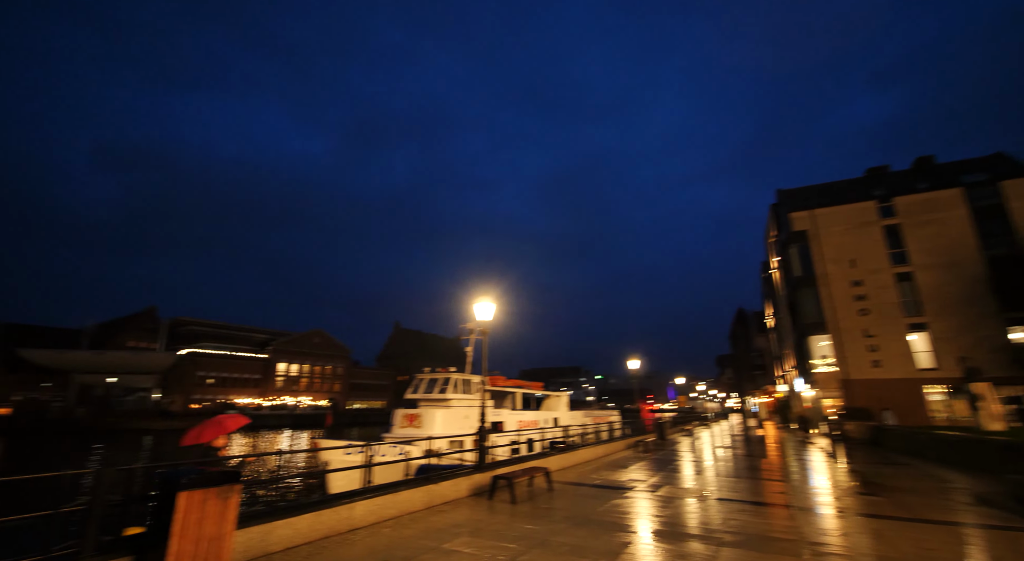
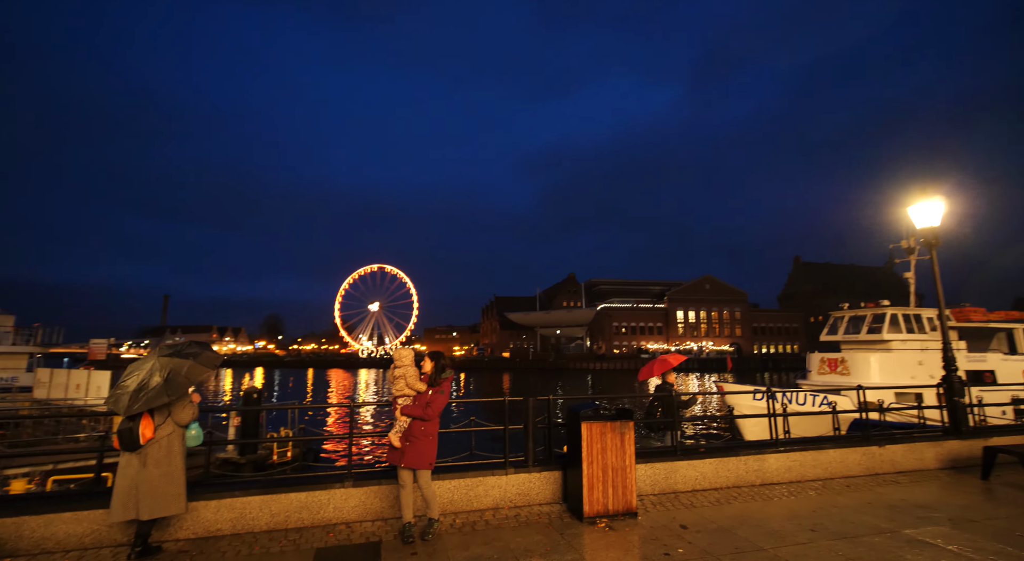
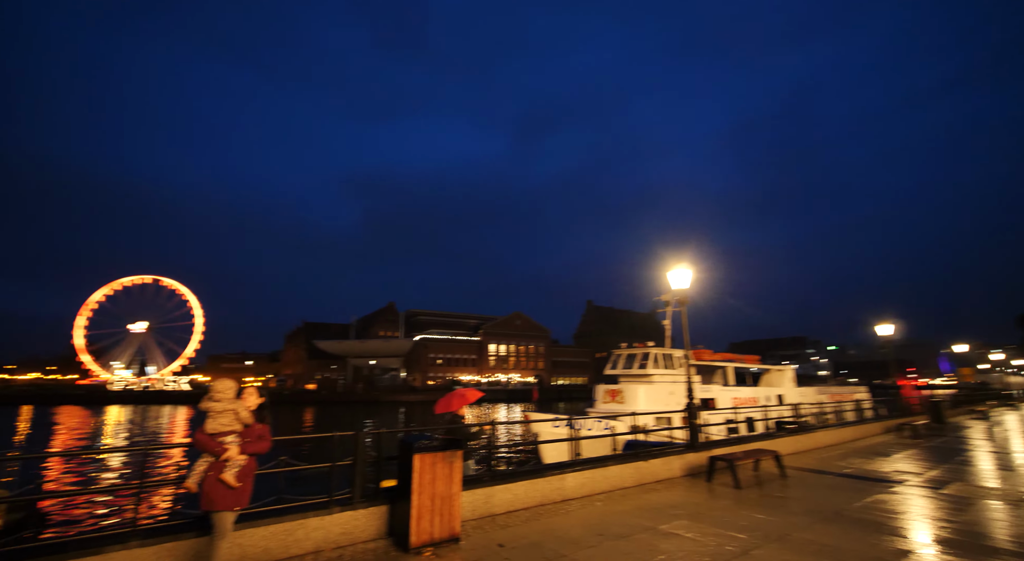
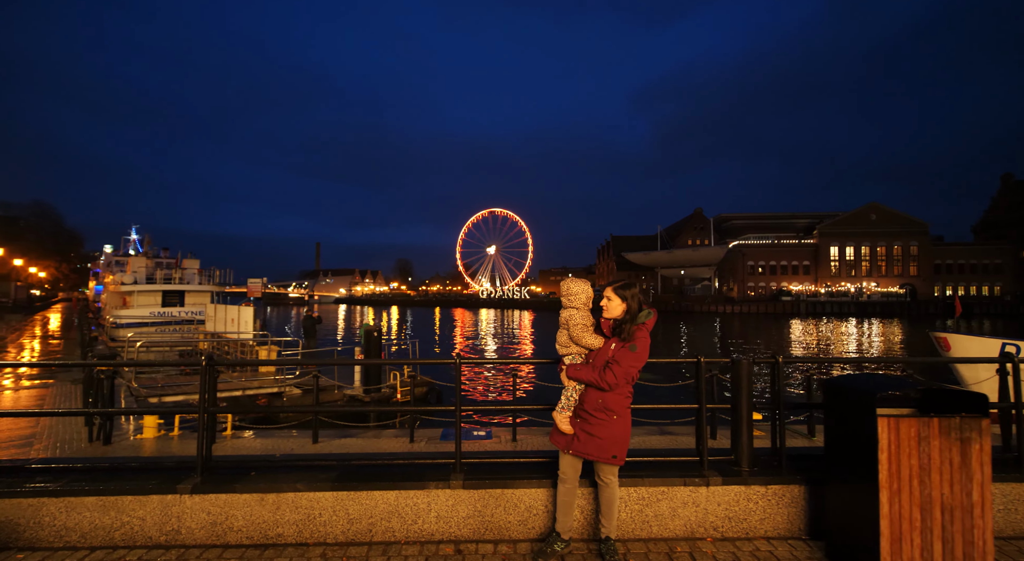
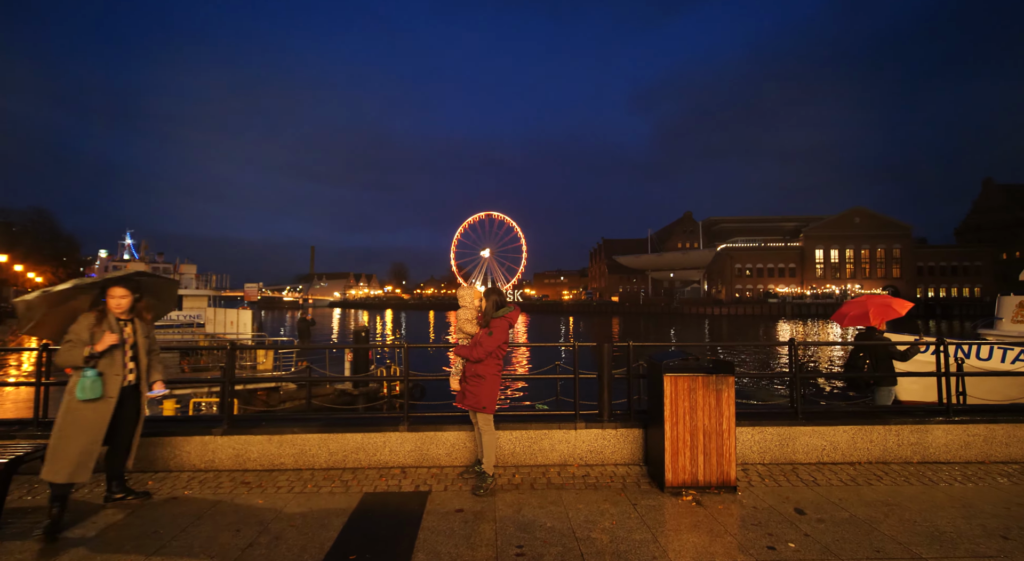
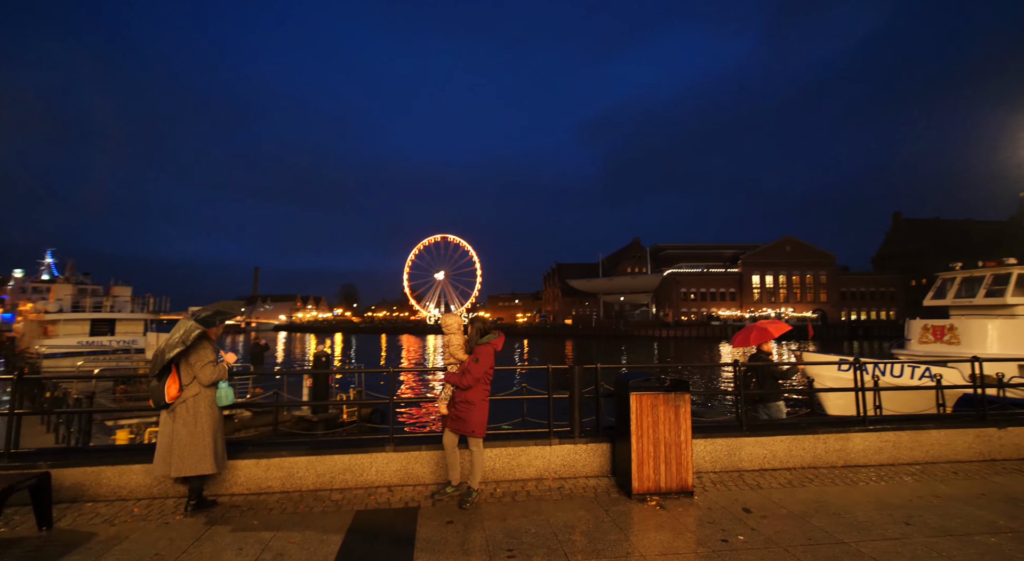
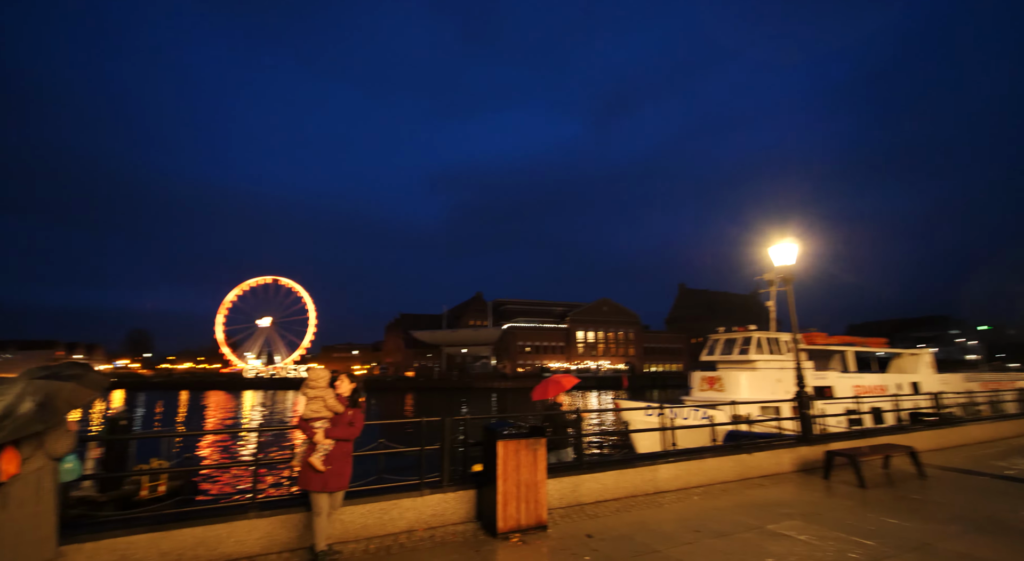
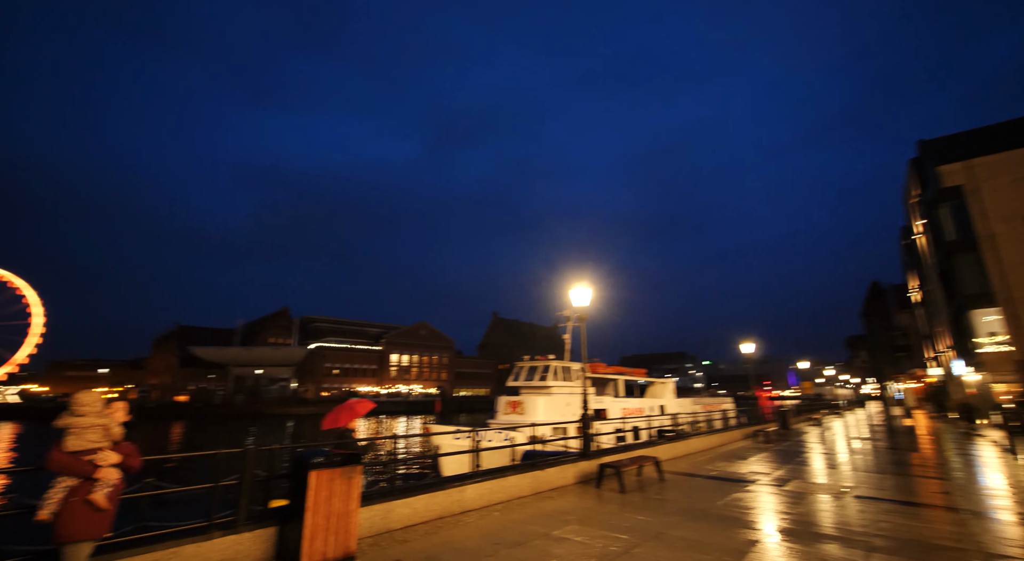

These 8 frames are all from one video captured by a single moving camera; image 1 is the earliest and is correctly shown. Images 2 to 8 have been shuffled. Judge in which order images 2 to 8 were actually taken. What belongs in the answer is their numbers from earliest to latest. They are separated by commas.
8, 3, 7, 2, 6, 5, 4
